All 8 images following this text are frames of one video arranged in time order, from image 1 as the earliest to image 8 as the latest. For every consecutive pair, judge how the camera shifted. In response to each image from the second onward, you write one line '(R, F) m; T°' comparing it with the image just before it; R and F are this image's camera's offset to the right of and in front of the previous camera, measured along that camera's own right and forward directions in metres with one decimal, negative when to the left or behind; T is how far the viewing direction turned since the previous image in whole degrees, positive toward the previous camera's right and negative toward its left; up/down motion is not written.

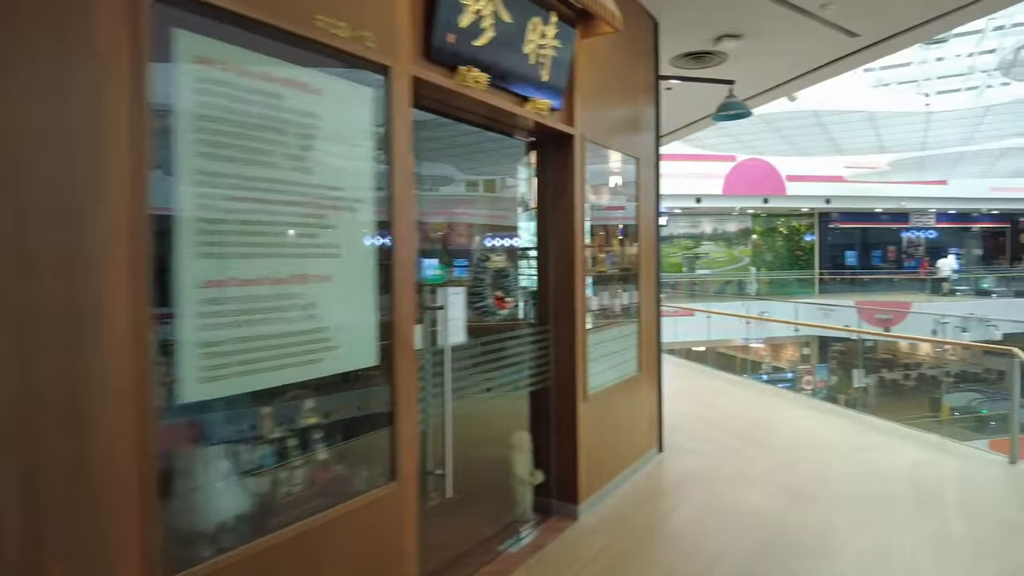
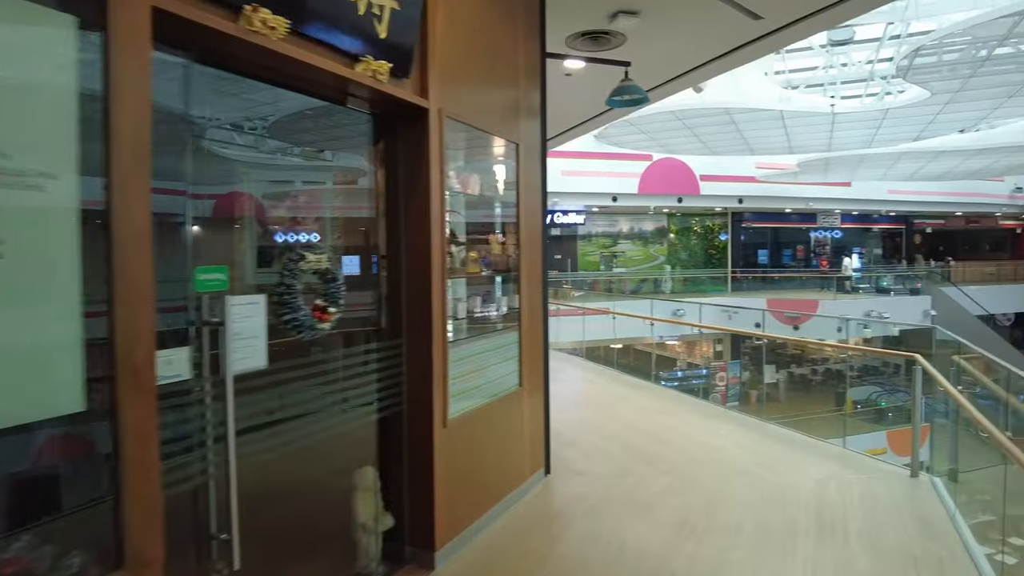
(+0.3, +0.4) m; +6°
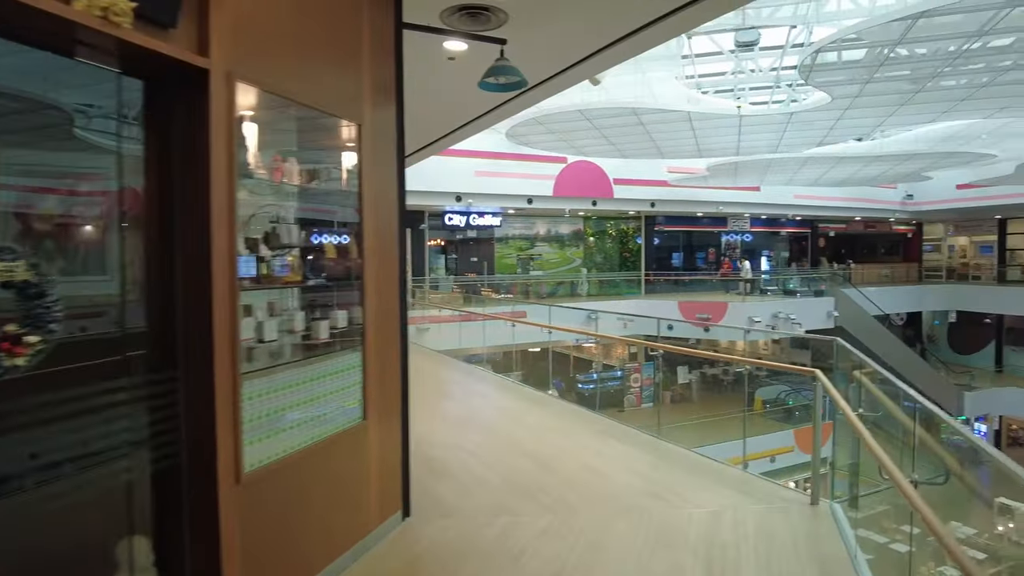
(+0.3, +0.4) m; +6°
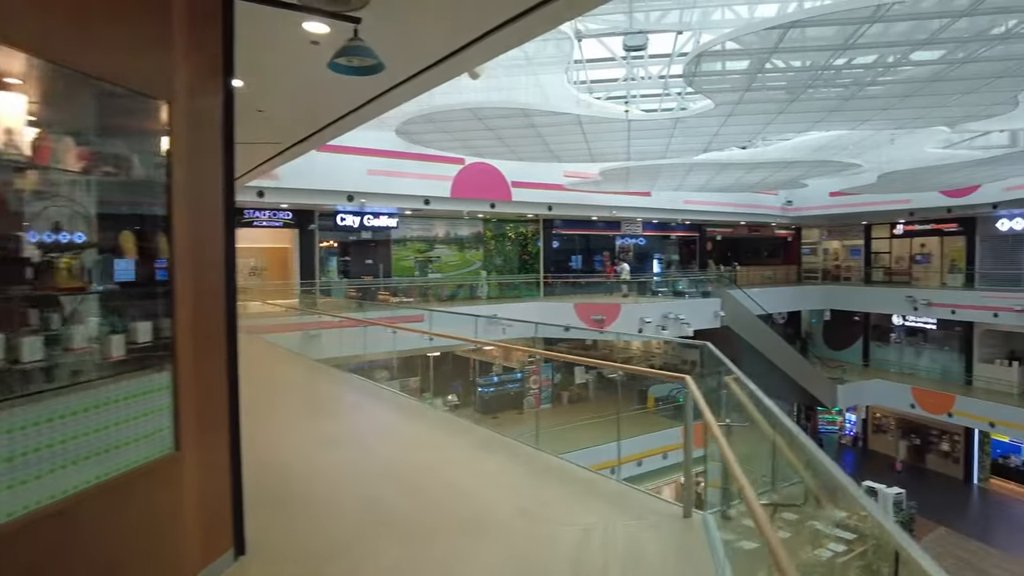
(+0.2, +0.2) m; +8°
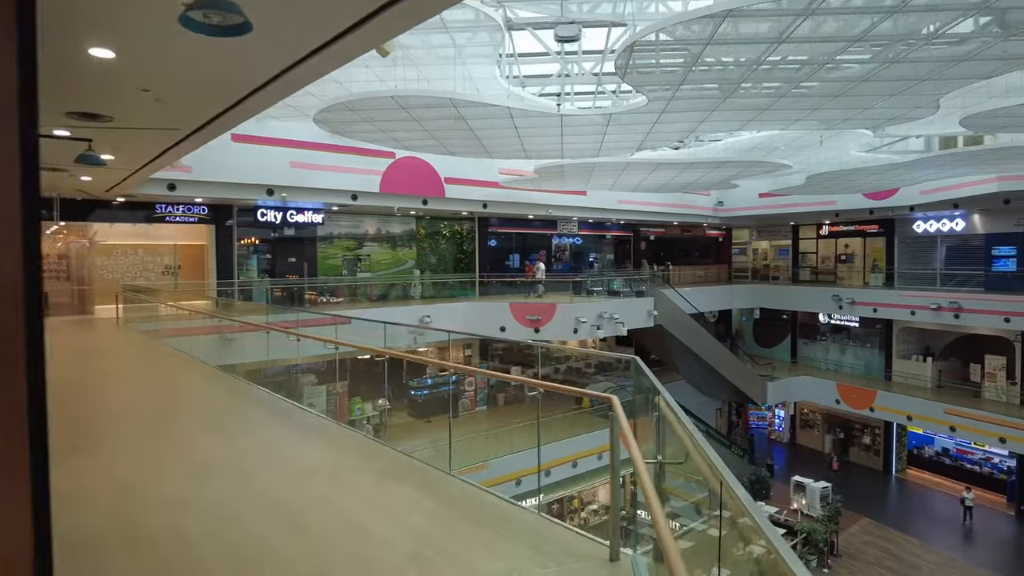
(+0.1, +0.4) m; +5°
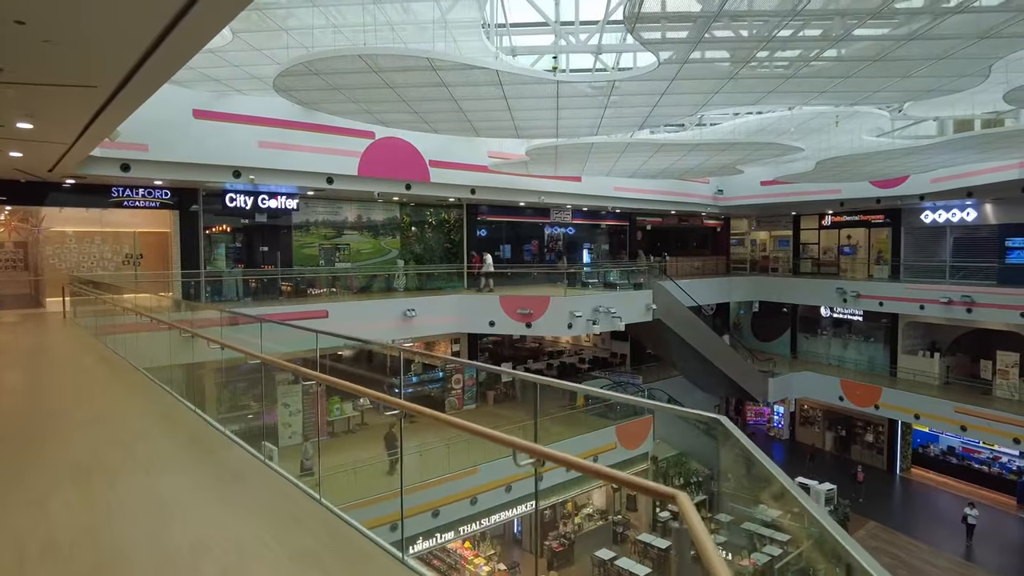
(0.0, +1.1) m; +1°
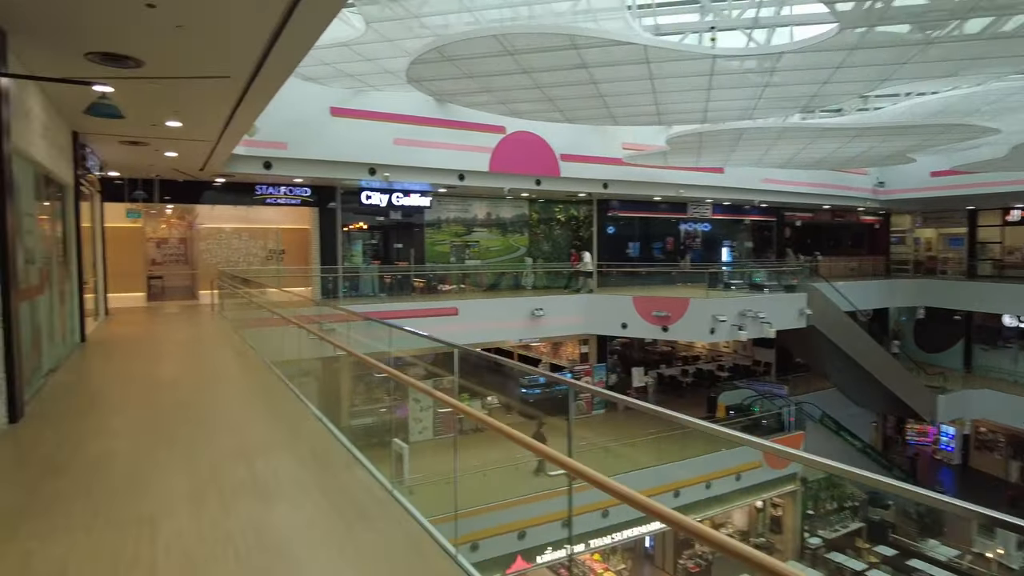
(-0.2, +0.7) m; -11°
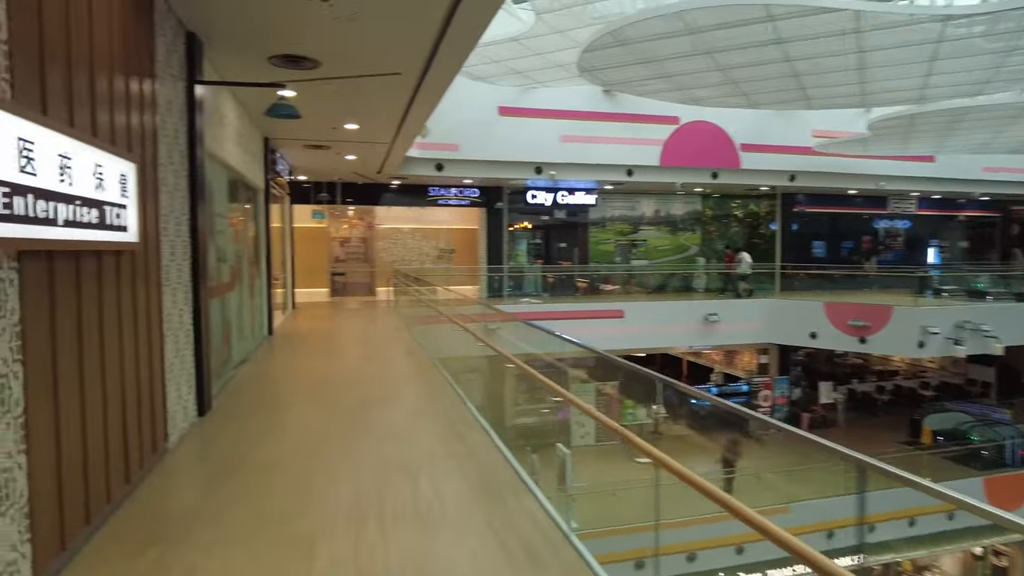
(-0.1, +0.5) m; -14°
